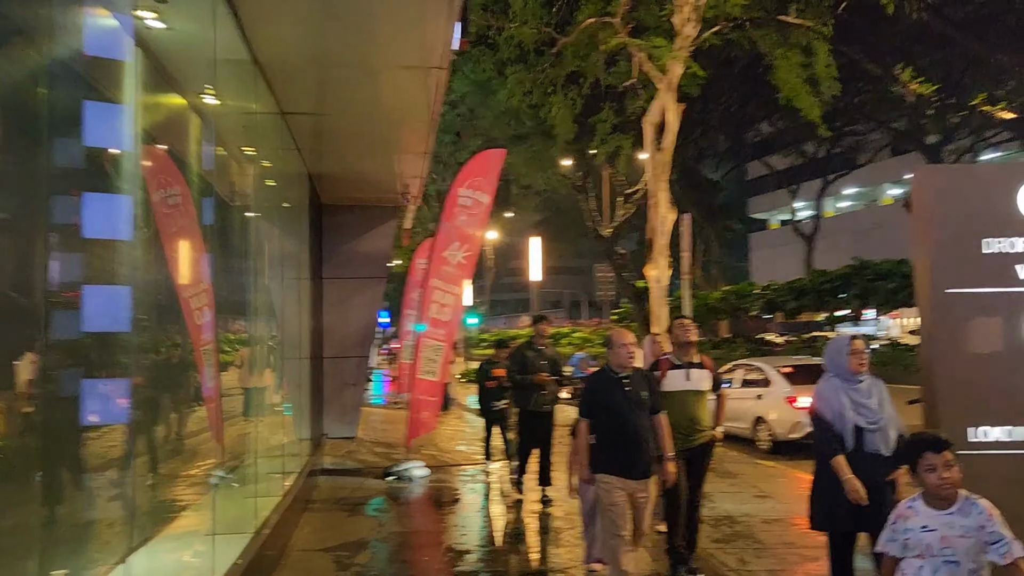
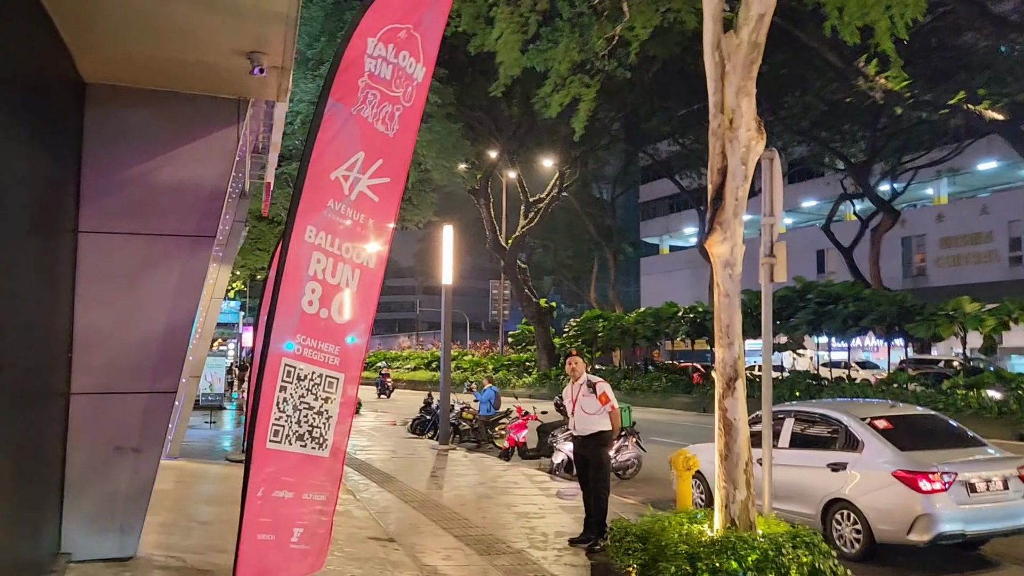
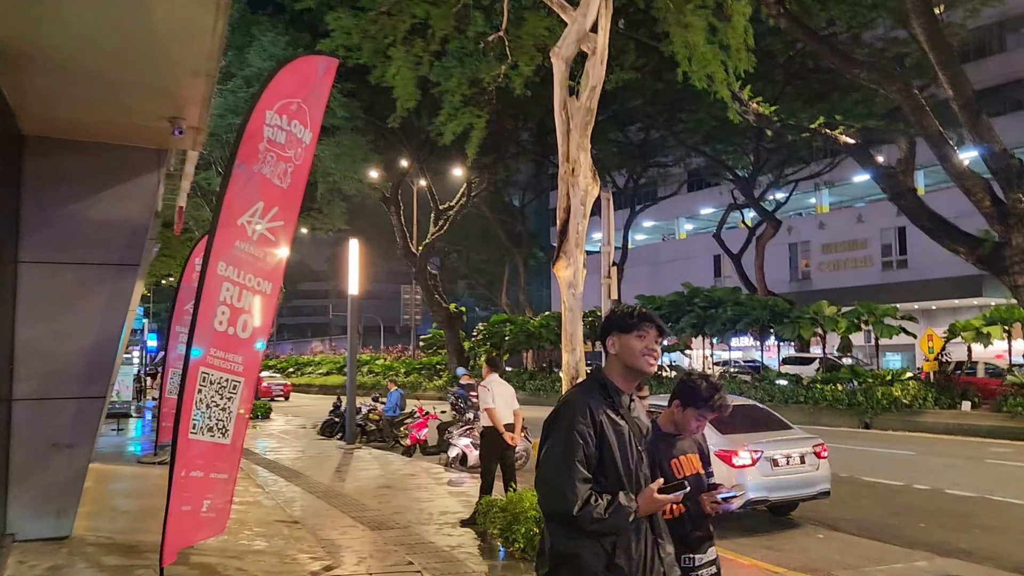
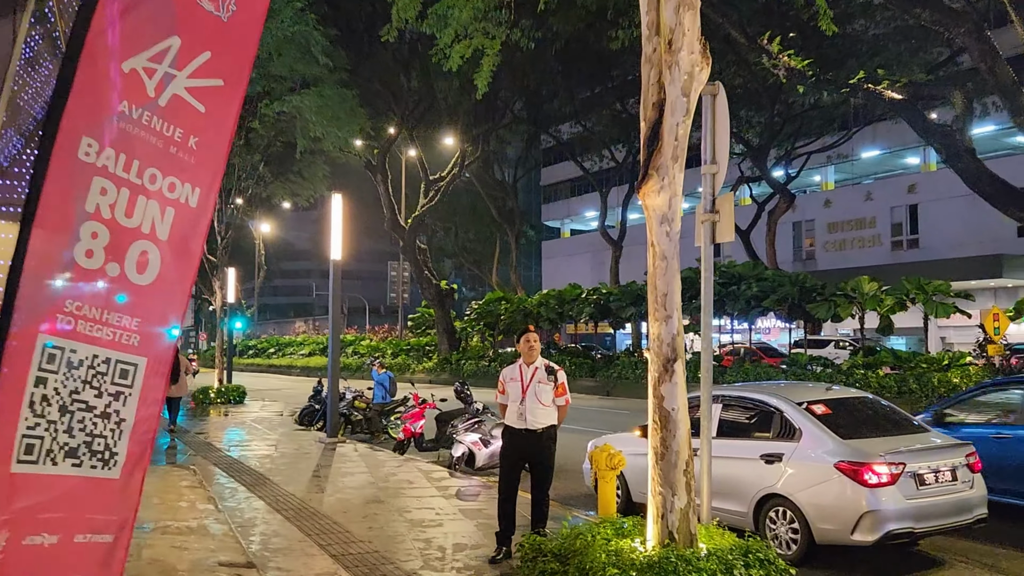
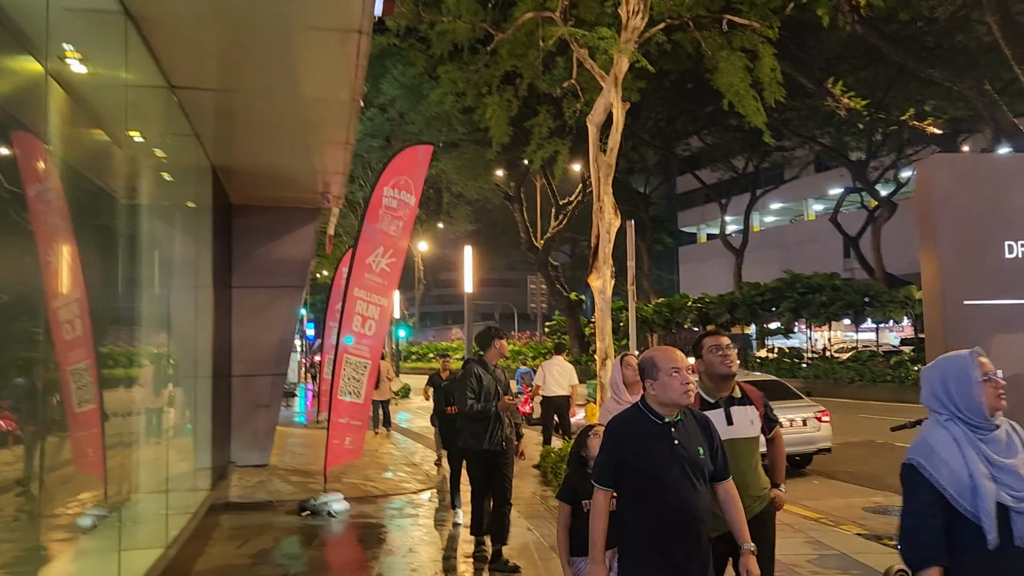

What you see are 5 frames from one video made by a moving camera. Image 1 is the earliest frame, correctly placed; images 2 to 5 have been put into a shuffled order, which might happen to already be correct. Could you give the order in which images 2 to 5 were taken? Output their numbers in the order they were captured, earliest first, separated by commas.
5, 3, 2, 4
